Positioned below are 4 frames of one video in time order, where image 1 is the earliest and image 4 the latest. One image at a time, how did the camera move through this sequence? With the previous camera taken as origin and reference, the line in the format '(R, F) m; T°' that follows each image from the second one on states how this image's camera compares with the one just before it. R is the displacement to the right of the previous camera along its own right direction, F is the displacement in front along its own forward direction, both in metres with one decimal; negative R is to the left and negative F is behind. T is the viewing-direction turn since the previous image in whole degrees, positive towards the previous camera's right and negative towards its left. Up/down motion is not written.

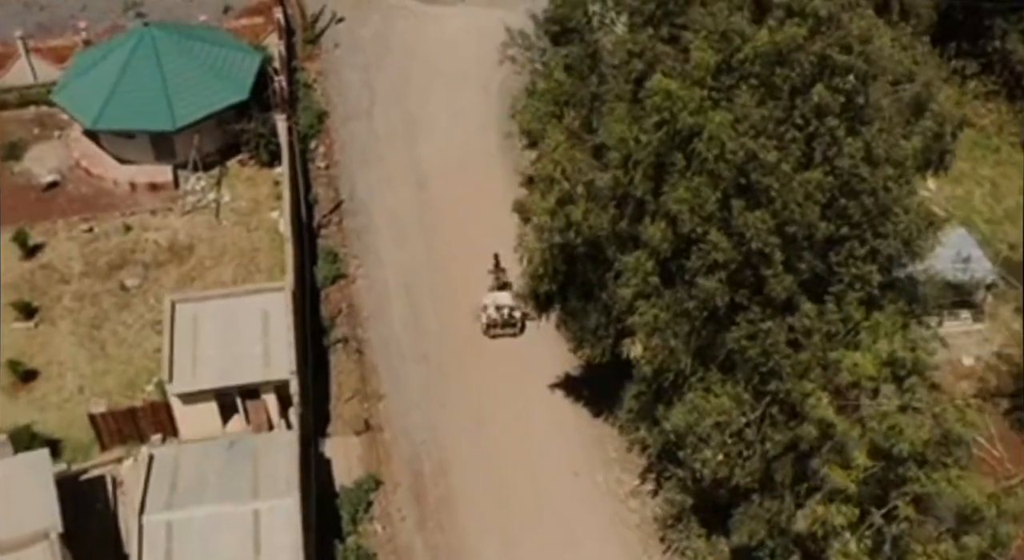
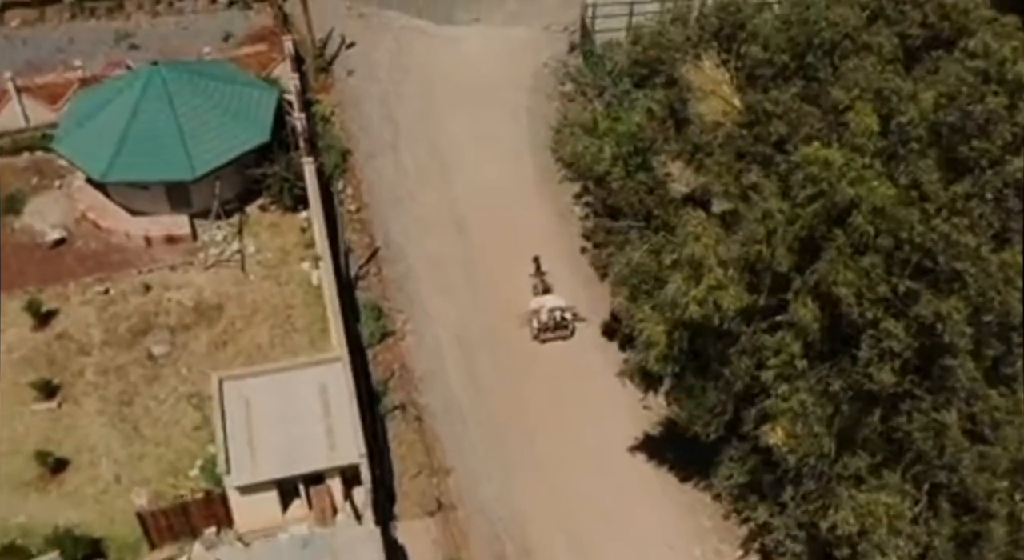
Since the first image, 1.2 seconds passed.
(-2.2, +1.5) m; +2°
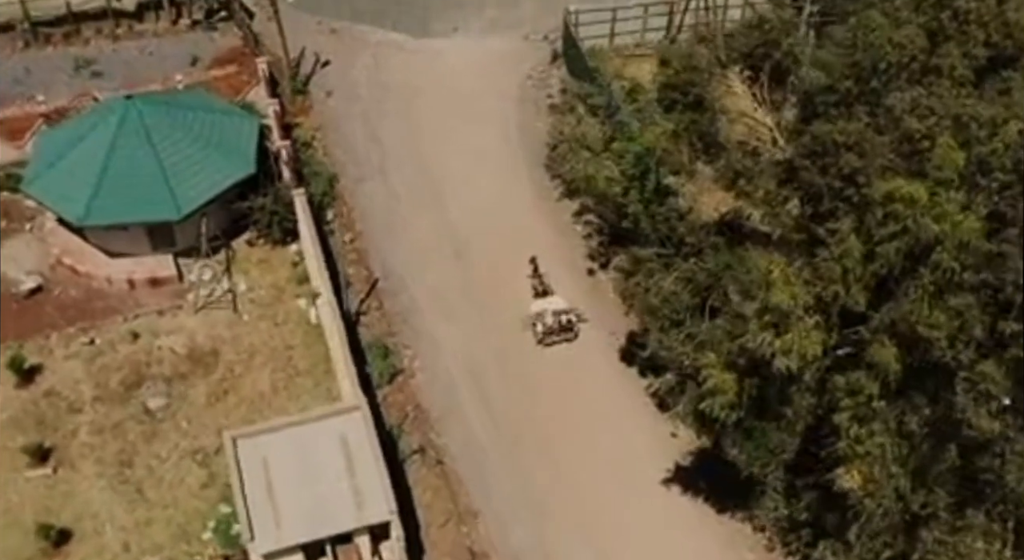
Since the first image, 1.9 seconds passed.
(-1.3, +0.9) m; +3°
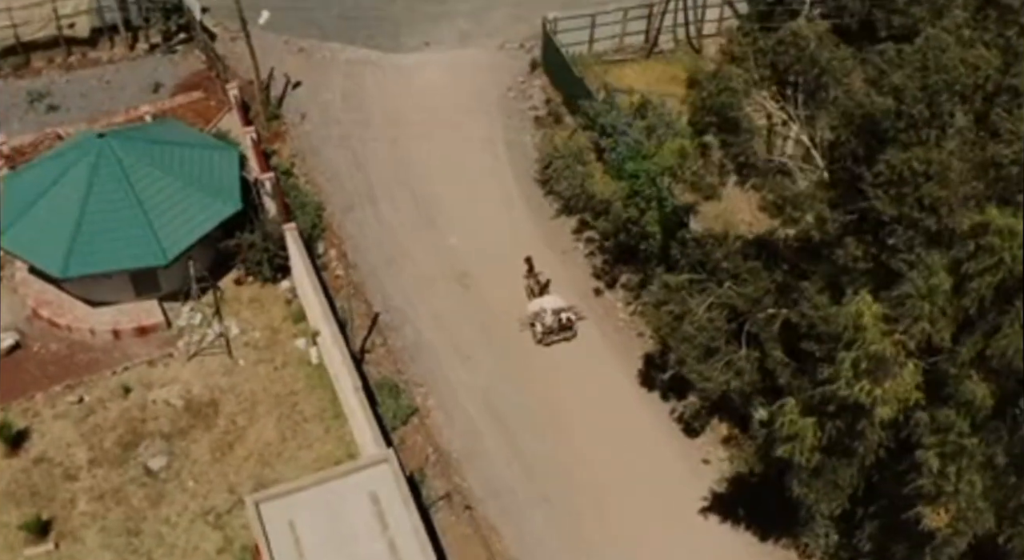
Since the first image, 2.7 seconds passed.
(-1.4, +0.8) m; +3°
